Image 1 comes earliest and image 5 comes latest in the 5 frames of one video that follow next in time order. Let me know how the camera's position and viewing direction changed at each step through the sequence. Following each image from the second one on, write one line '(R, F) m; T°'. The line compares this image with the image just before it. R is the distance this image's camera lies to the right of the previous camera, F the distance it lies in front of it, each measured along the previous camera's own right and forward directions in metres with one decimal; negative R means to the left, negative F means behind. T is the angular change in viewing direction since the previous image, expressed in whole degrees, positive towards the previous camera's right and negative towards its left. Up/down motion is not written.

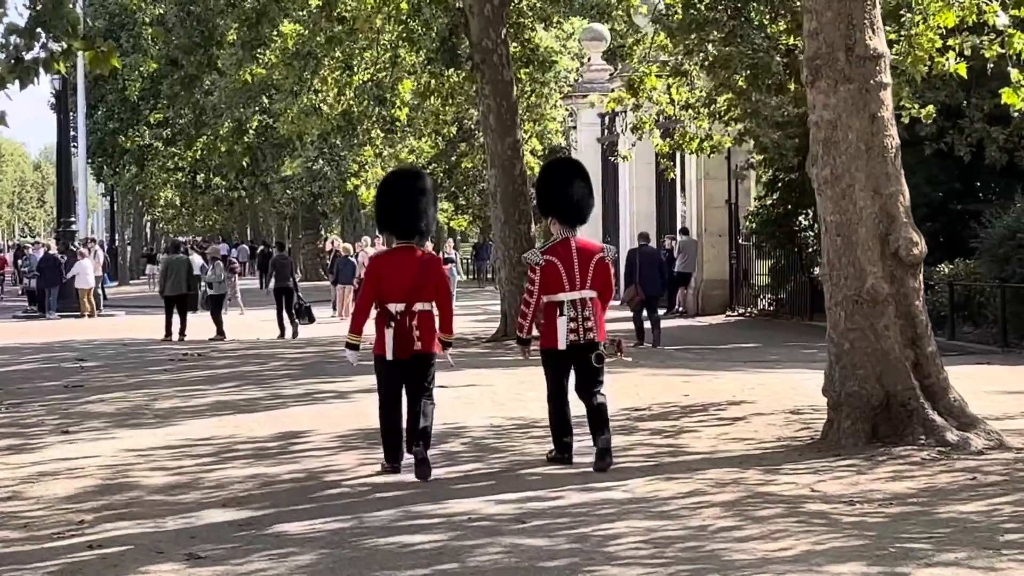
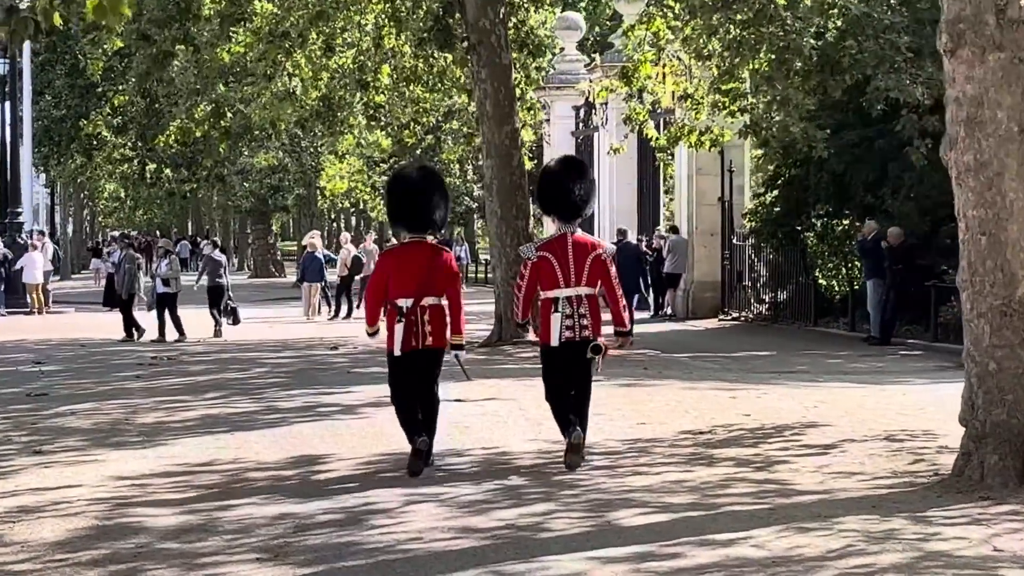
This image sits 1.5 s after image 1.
(-0.6, +1.6) m; +2°
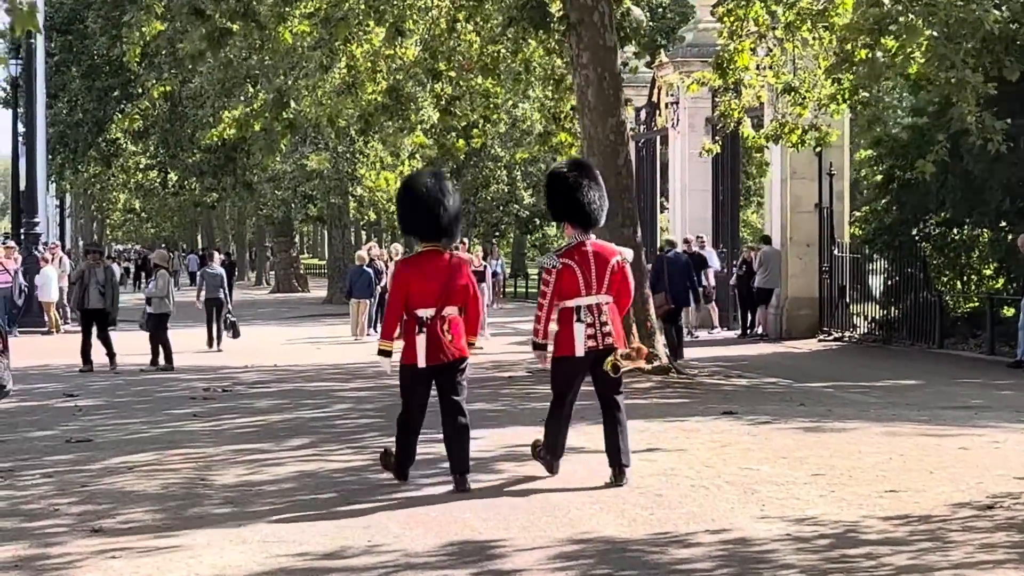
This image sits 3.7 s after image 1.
(-0.9, +2.7) m; 0°
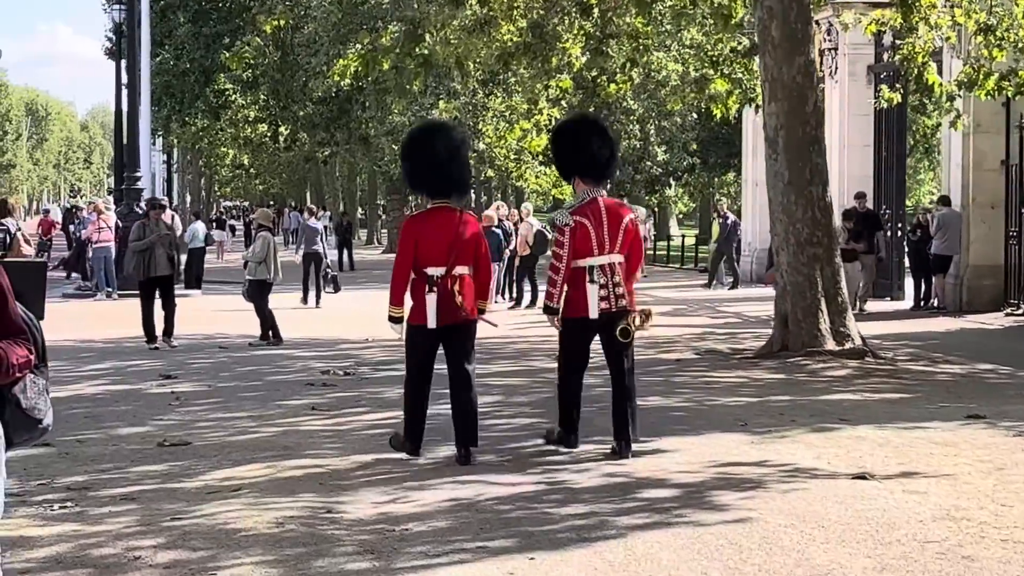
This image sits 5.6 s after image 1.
(-0.5, +2.4) m; -3°
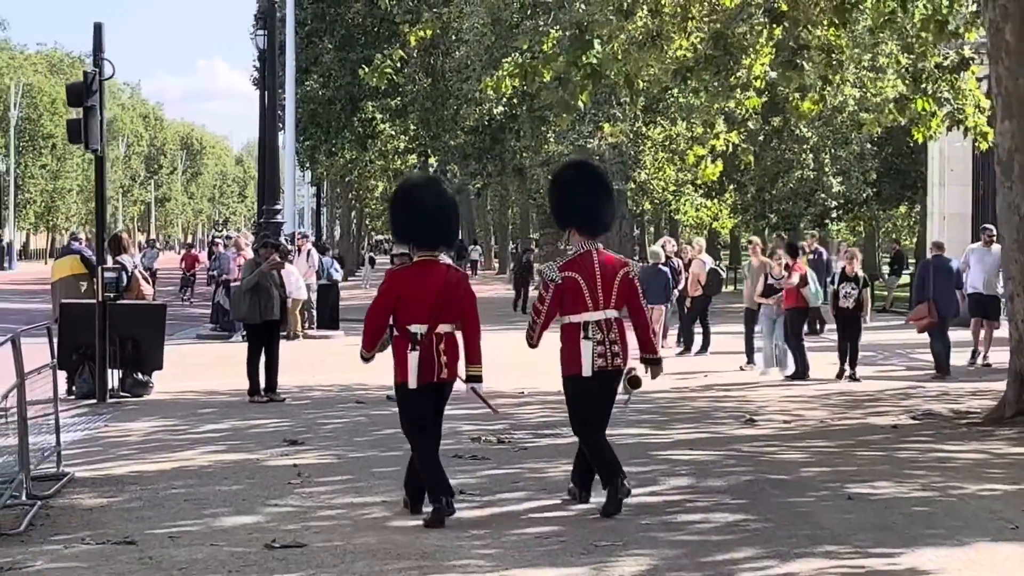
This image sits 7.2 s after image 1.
(-0.2, +2.1) m; -4°
